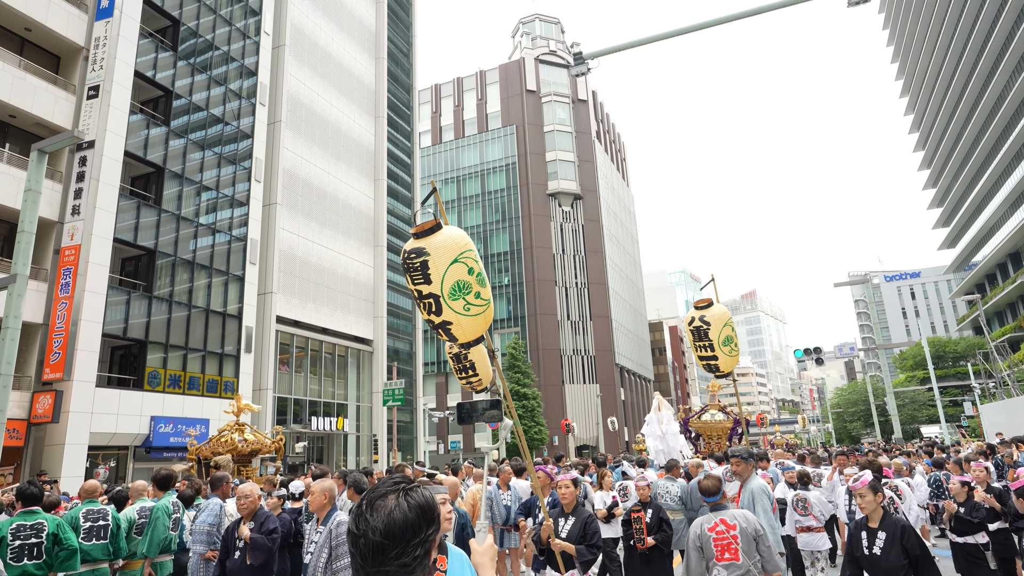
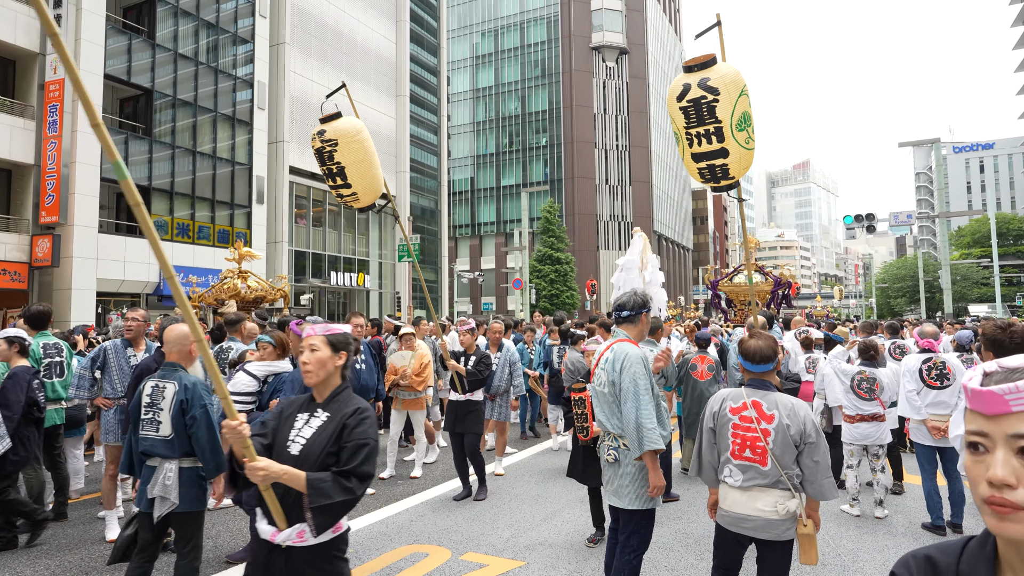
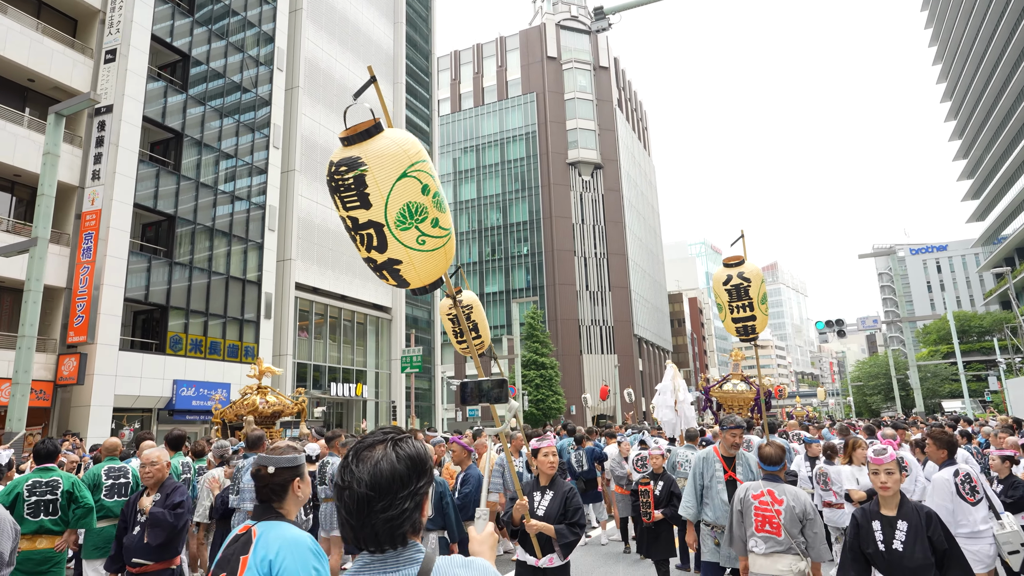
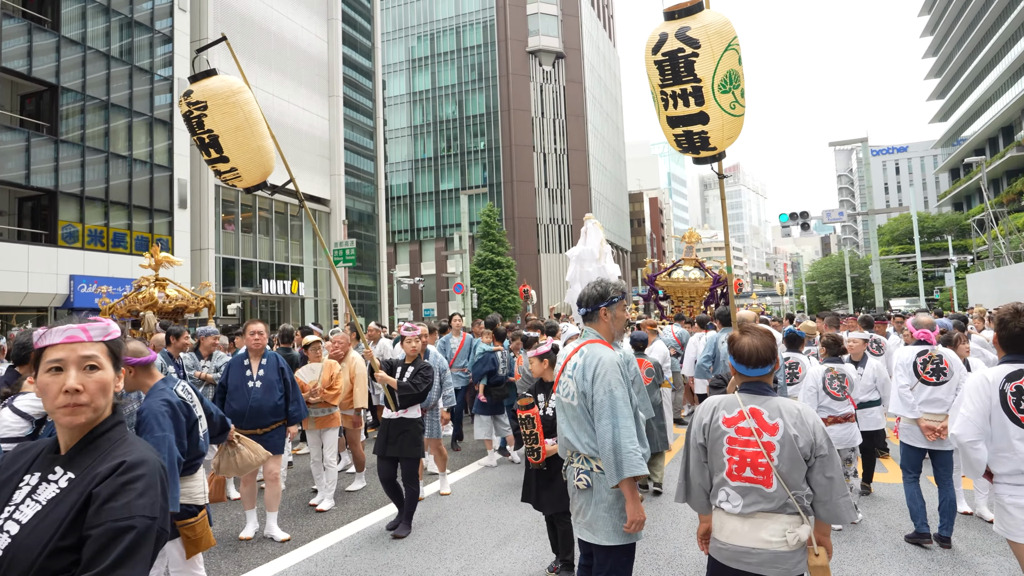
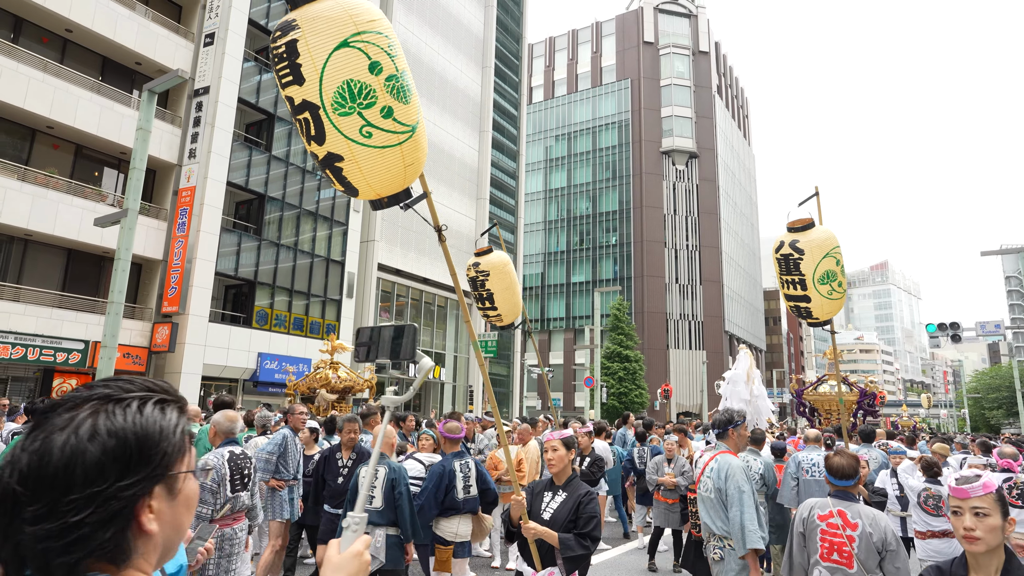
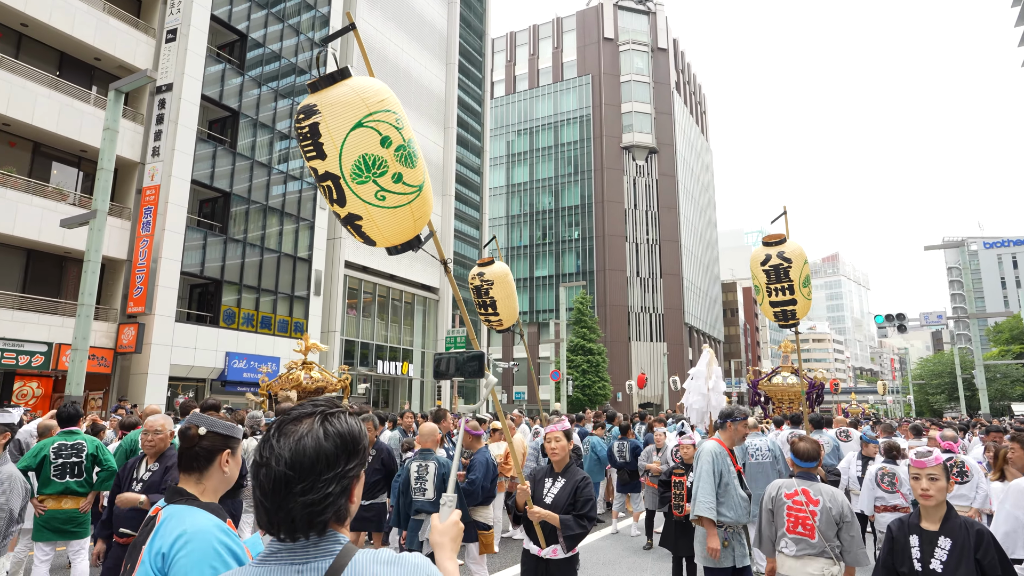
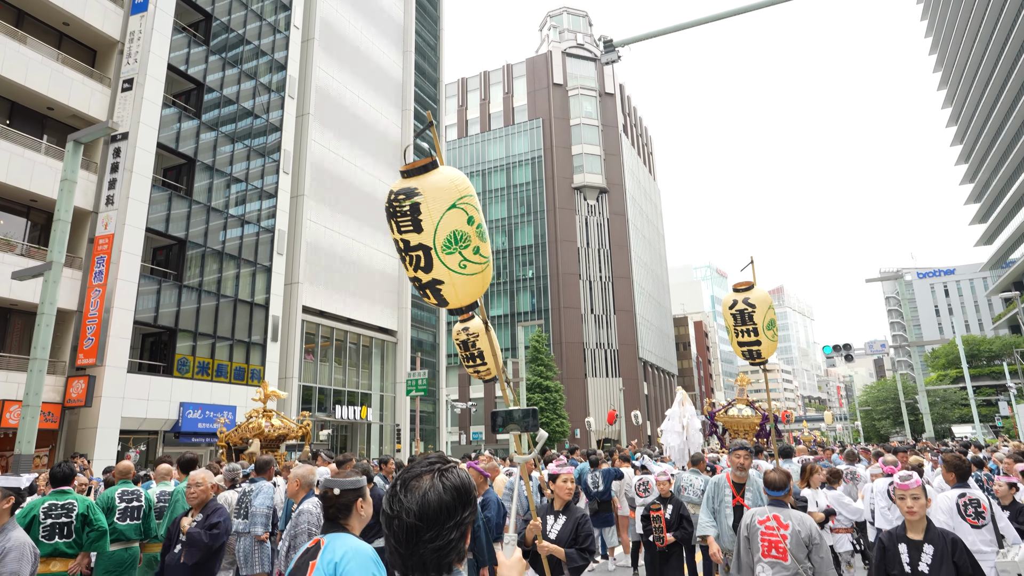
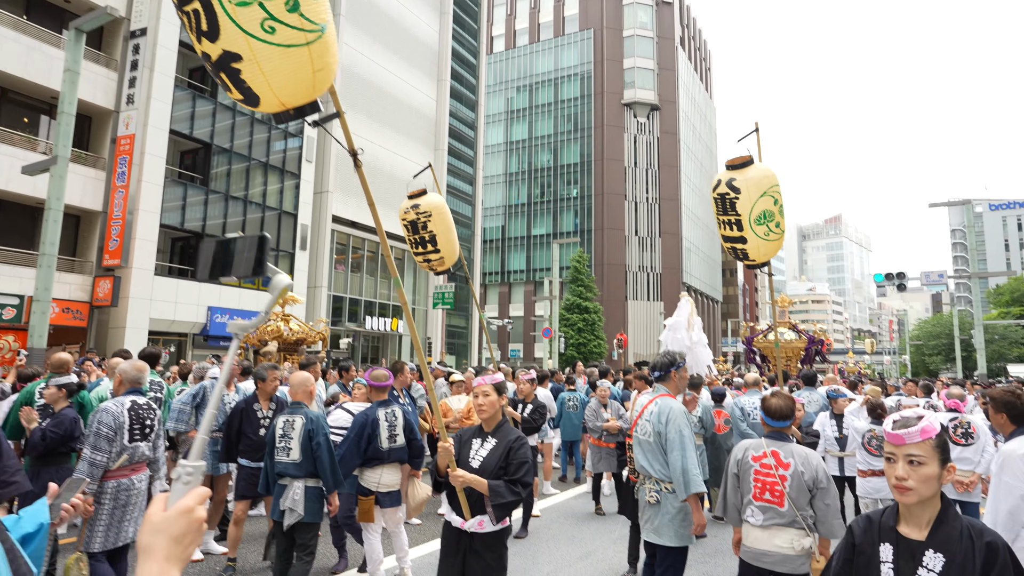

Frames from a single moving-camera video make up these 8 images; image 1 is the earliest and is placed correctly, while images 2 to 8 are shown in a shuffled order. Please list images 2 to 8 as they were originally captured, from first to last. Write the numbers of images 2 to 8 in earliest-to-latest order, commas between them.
7, 3, 6, 5, 8, 2, 4
